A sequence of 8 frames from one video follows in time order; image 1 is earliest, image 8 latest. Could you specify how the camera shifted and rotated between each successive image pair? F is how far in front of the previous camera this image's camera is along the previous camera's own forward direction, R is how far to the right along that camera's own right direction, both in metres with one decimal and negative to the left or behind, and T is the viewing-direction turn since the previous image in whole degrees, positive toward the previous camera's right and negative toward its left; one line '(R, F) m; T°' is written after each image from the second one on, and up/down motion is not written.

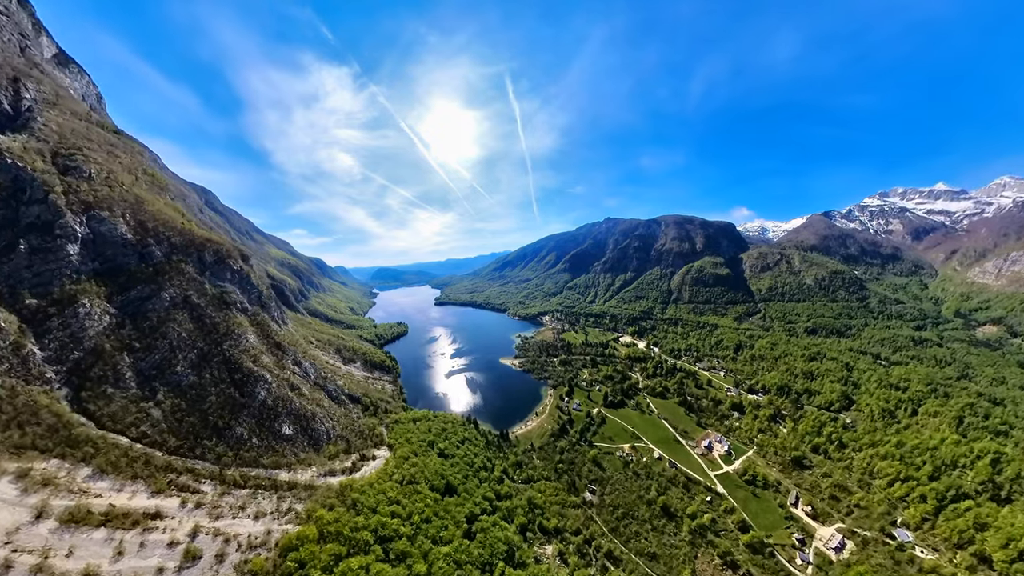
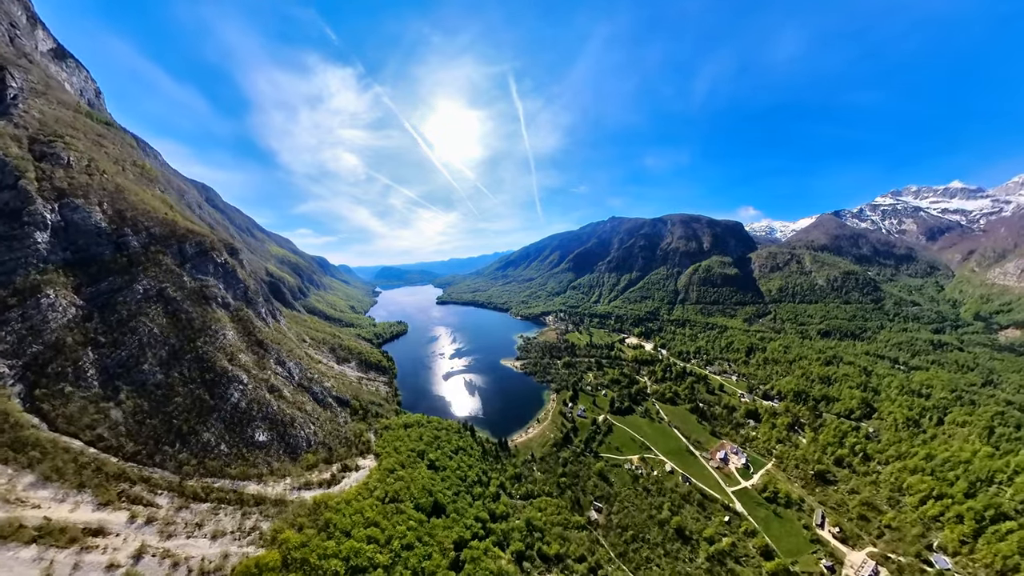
(+0.7, +5.7) m; -1°
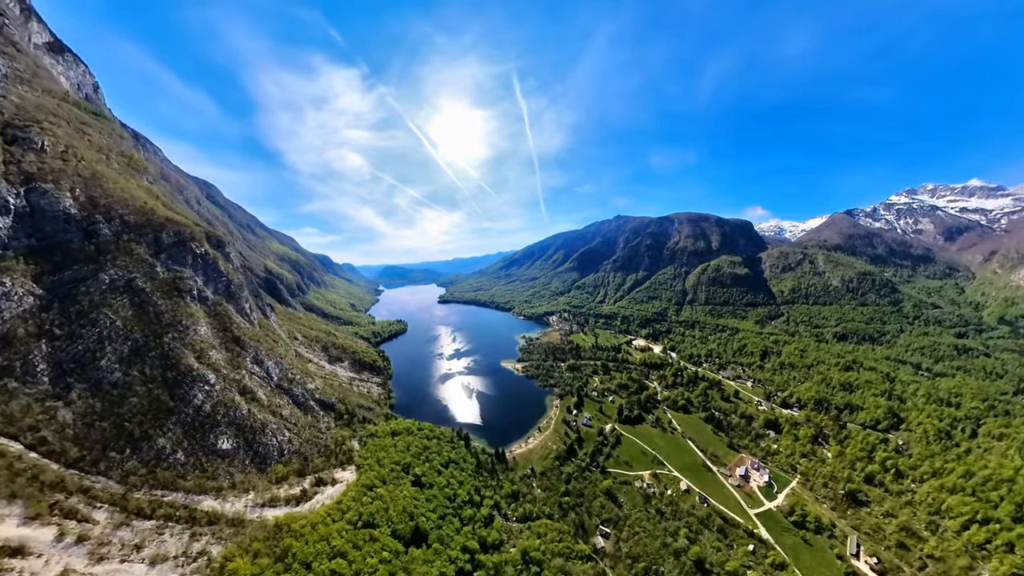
(+0.7, +6.4) m; -1°
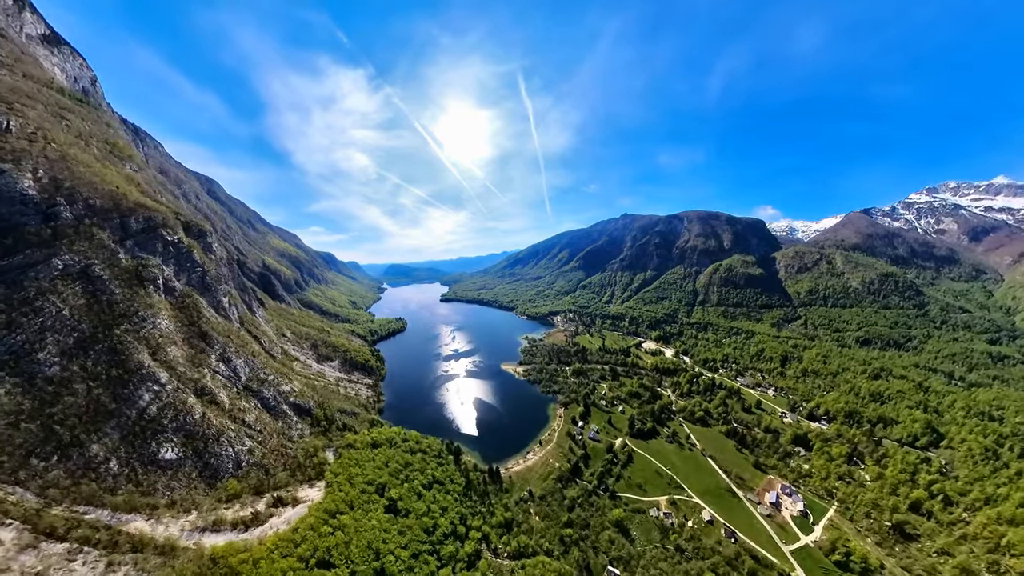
(+1.0, +7.9) m; -1°
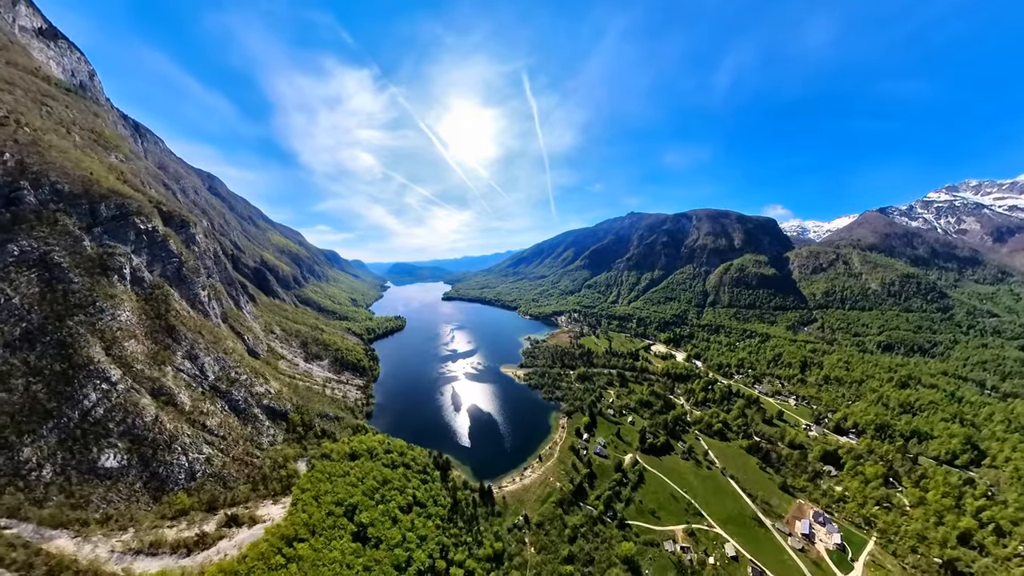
(+1.0, +6.8) m; -1°
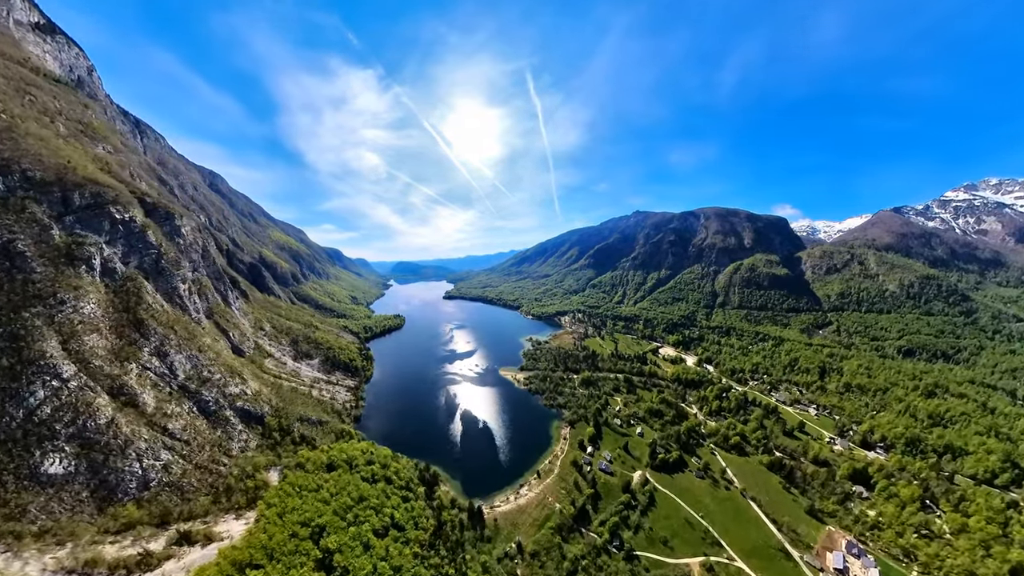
(+0.9, +5.8) m; -1°
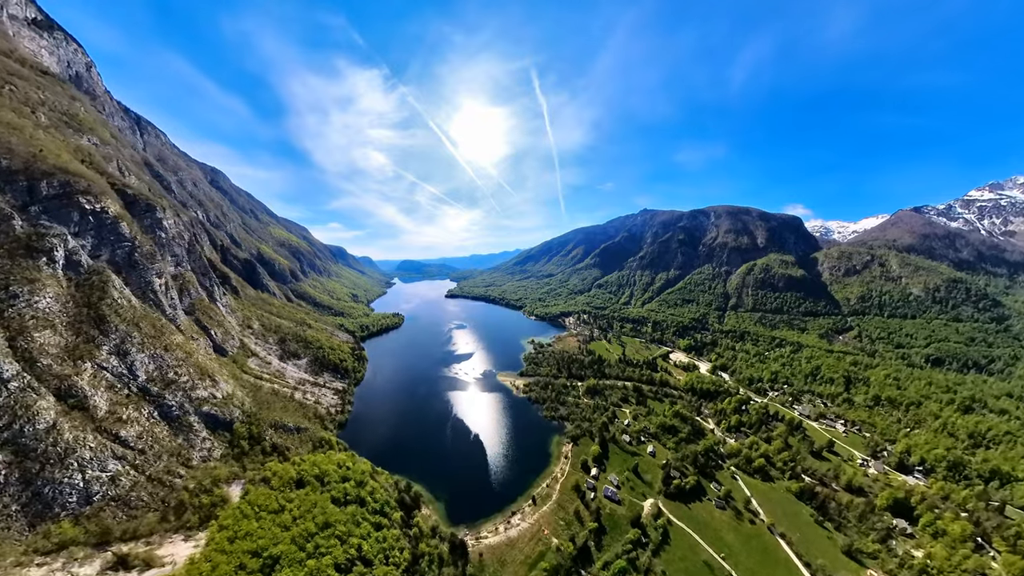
(+1.3, +6.6) m; -1°
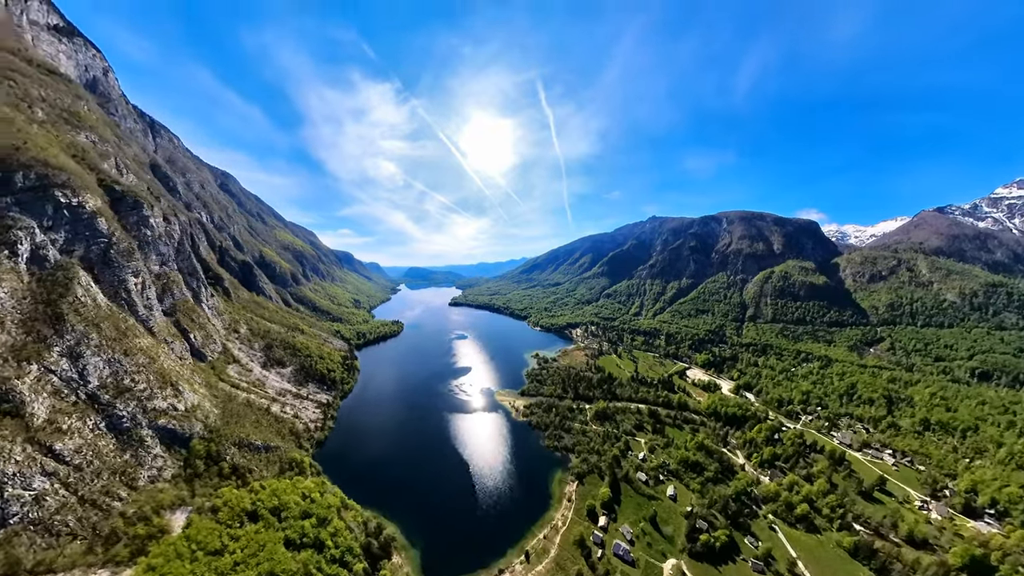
(+2.5, +7.4) m; -1°
